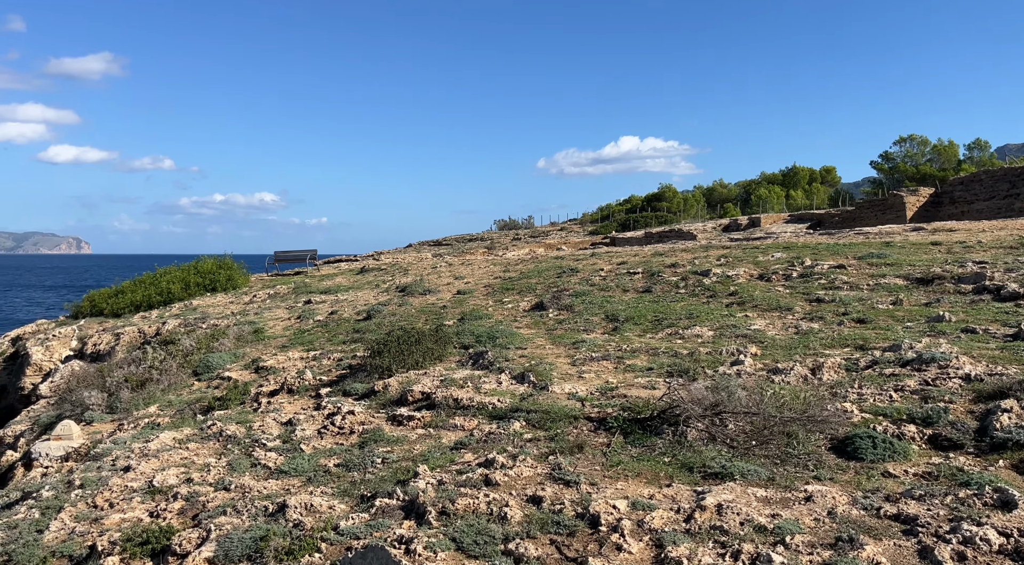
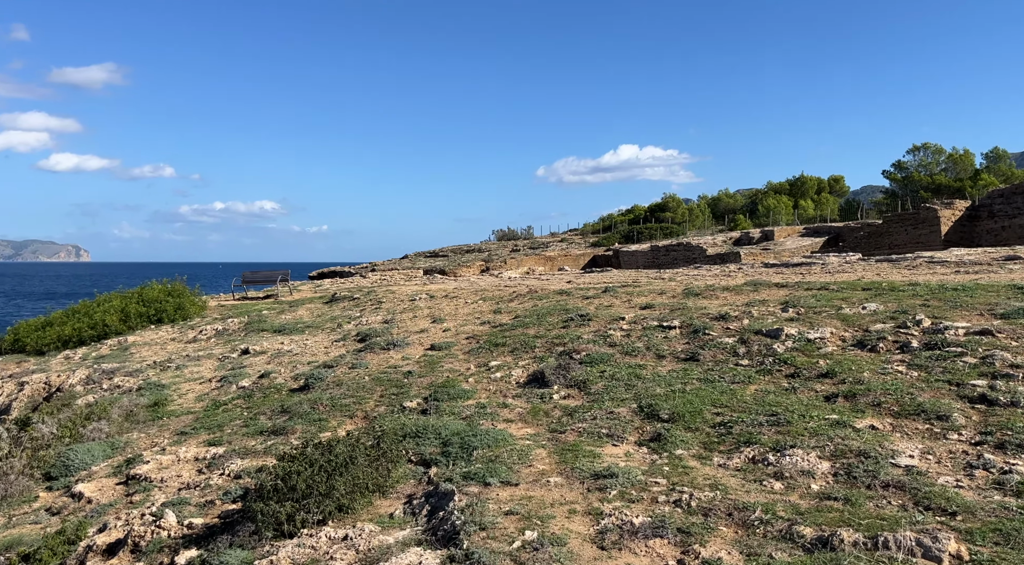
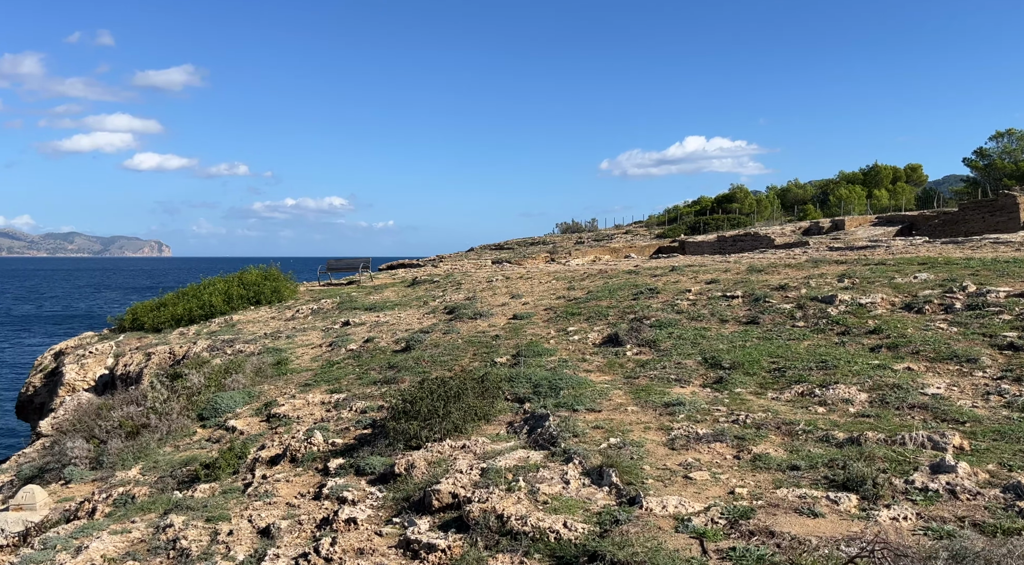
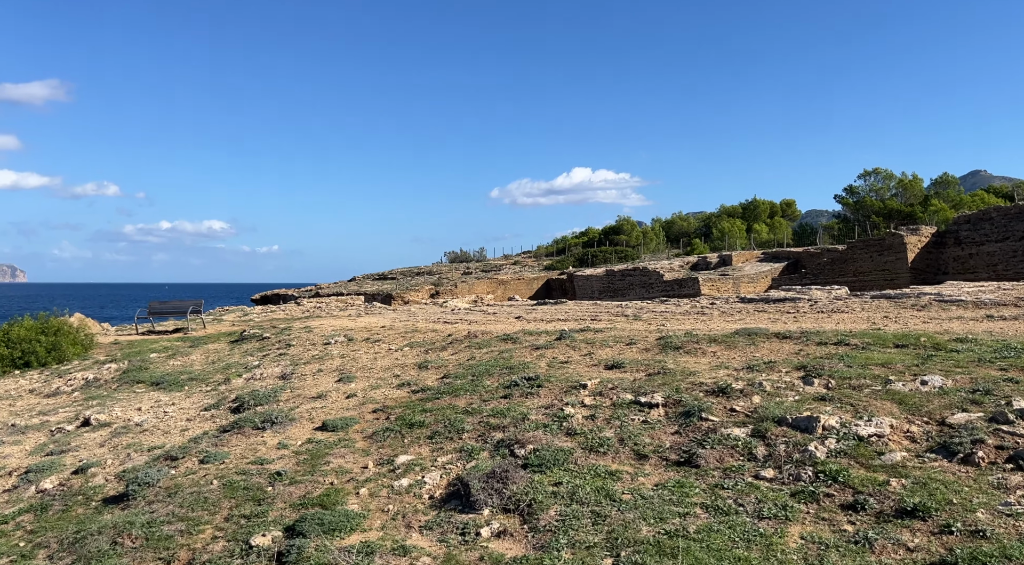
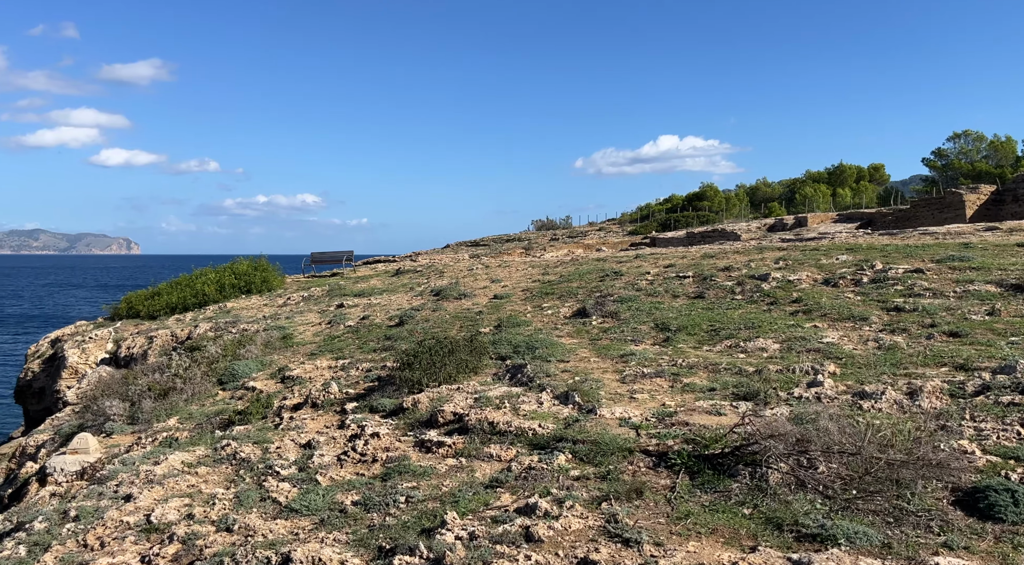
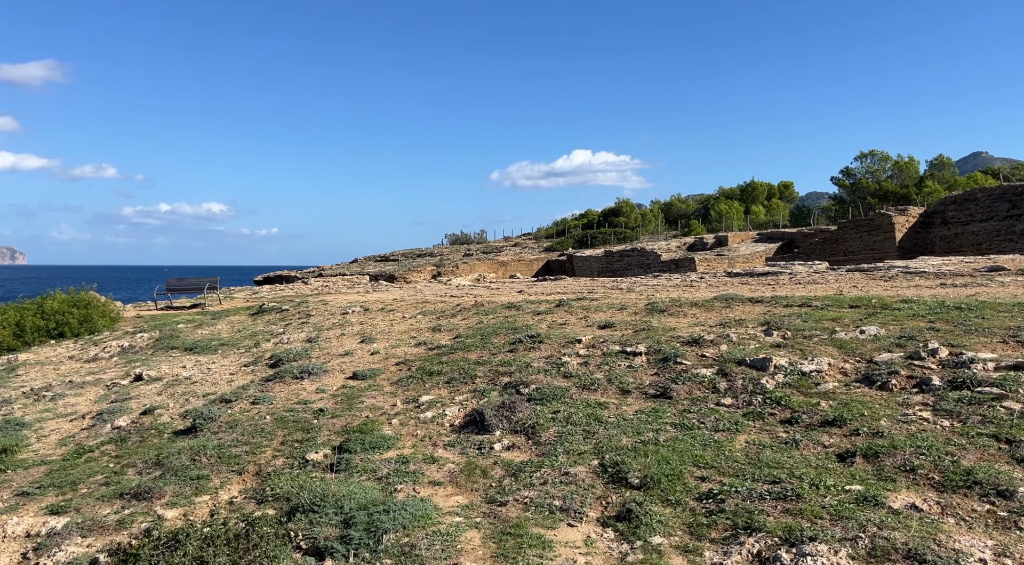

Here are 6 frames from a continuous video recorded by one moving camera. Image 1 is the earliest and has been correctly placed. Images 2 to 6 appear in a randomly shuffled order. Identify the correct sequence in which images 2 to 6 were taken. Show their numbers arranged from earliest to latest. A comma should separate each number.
5, 3, 2, 6, 4
